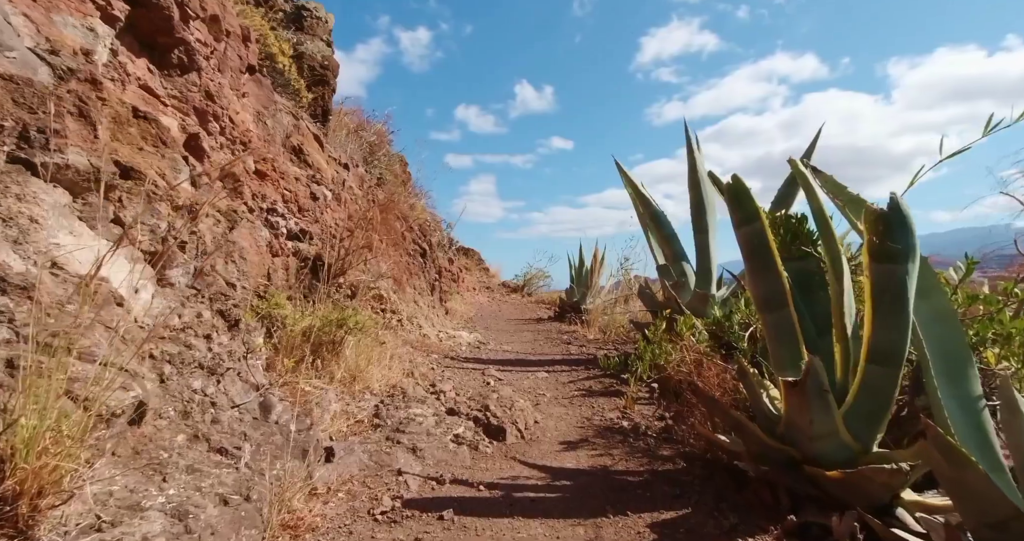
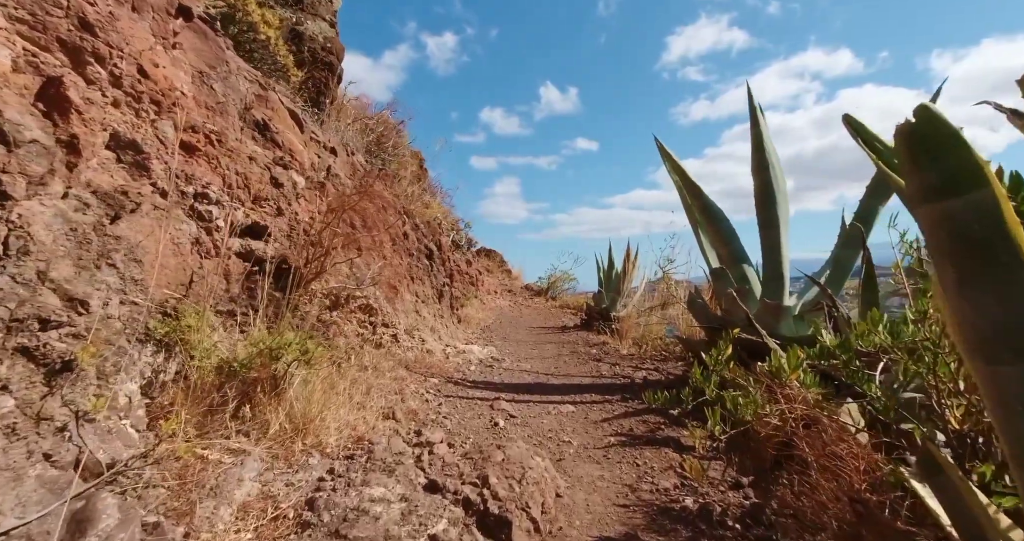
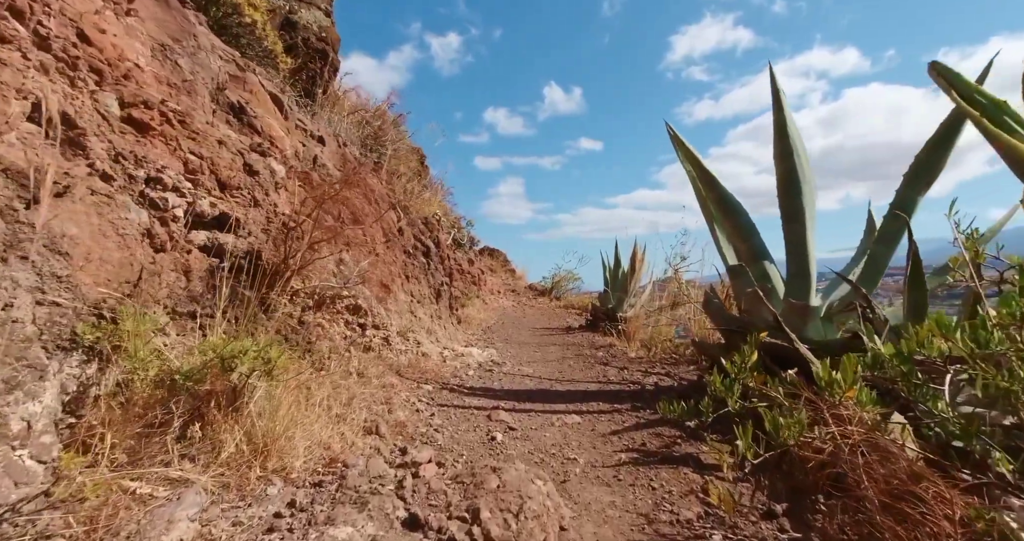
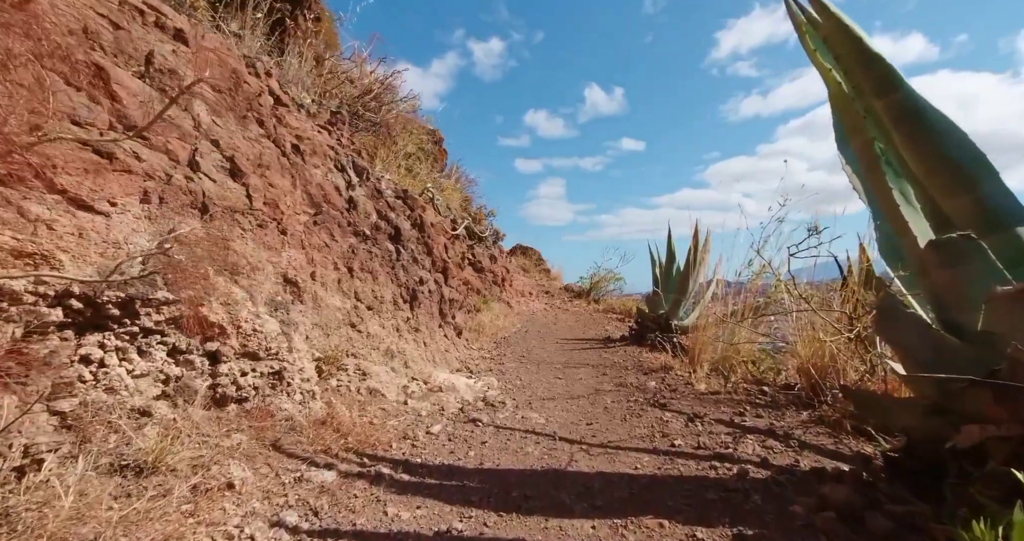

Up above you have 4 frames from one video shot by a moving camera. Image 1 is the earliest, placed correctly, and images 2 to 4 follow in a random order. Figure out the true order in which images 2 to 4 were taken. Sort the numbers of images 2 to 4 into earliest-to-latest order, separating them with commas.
2, 3, 4
